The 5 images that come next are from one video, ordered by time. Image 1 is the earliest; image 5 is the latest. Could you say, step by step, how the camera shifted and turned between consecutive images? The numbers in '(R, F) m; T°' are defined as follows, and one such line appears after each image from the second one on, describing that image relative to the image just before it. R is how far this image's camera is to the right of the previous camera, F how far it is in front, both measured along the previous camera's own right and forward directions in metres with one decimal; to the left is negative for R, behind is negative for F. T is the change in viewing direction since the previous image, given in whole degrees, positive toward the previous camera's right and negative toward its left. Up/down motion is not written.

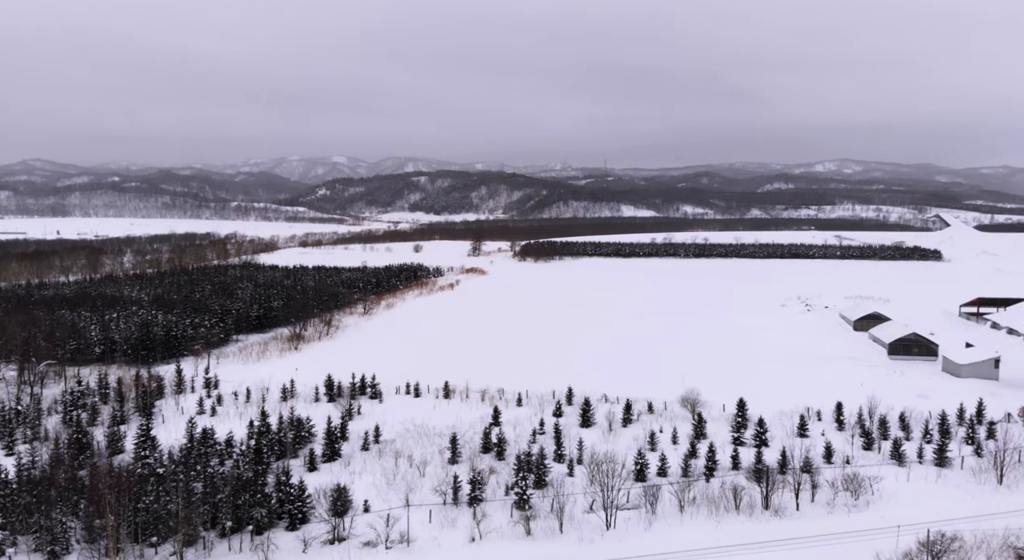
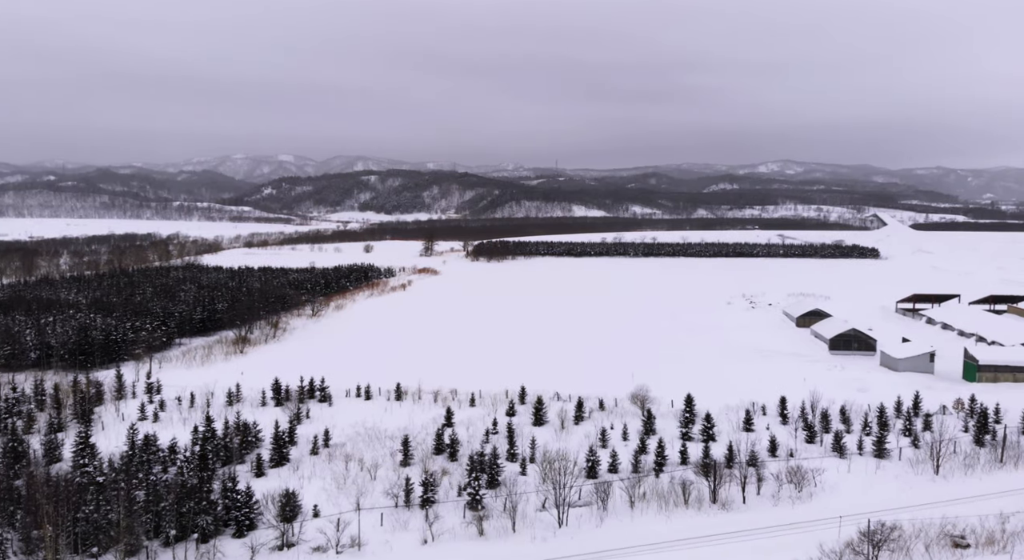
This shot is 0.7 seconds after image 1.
(+0.1, +0.3) m; +3°
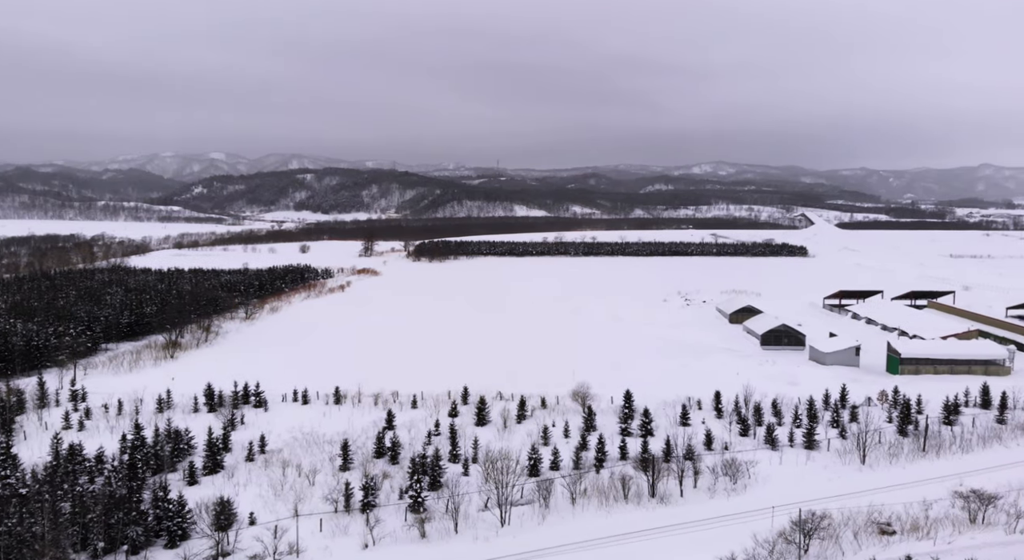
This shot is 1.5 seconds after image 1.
(0.0, +0.4) m; +4°
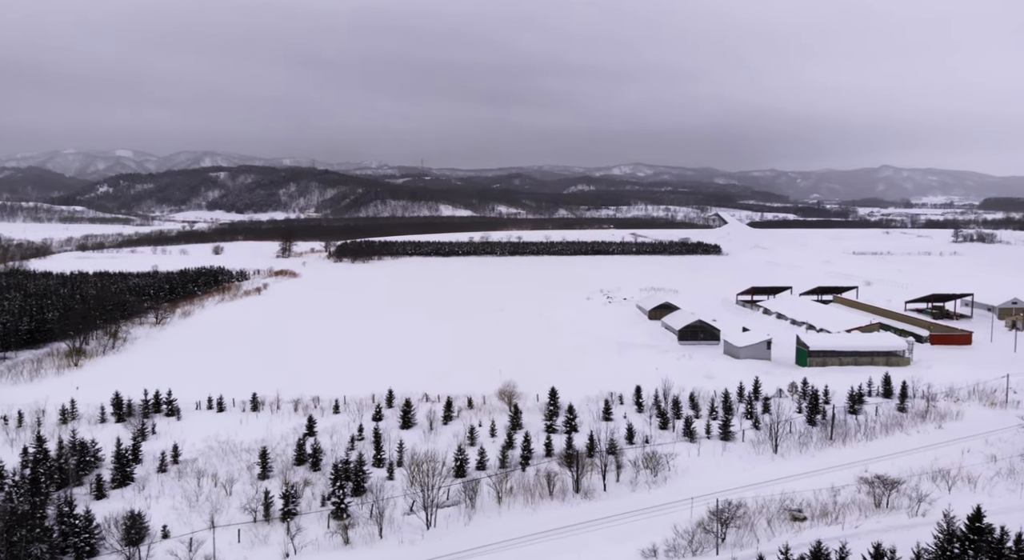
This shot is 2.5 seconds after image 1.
(0.0, +0.4) m; +5°
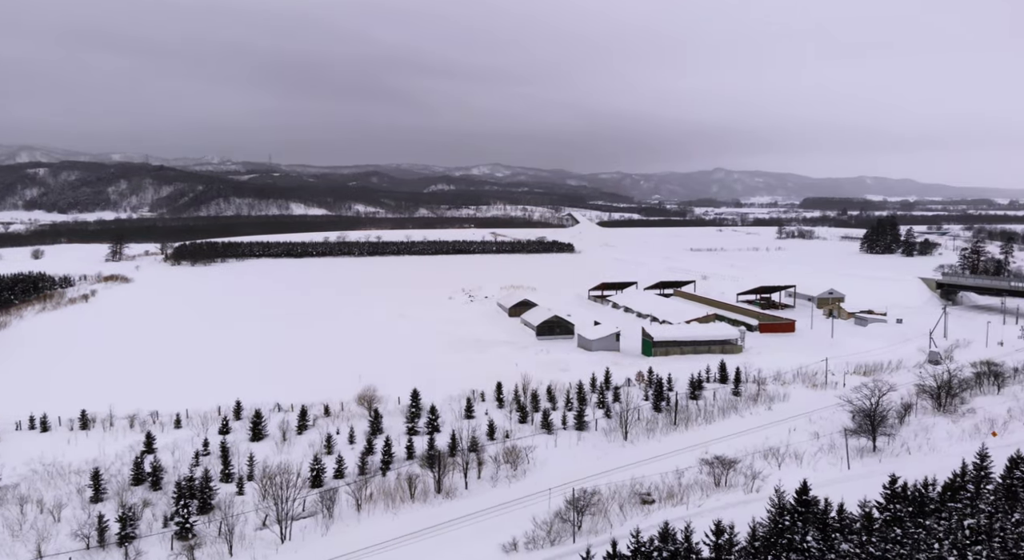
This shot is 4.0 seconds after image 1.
(+0.1, -0.4) m; +9°
